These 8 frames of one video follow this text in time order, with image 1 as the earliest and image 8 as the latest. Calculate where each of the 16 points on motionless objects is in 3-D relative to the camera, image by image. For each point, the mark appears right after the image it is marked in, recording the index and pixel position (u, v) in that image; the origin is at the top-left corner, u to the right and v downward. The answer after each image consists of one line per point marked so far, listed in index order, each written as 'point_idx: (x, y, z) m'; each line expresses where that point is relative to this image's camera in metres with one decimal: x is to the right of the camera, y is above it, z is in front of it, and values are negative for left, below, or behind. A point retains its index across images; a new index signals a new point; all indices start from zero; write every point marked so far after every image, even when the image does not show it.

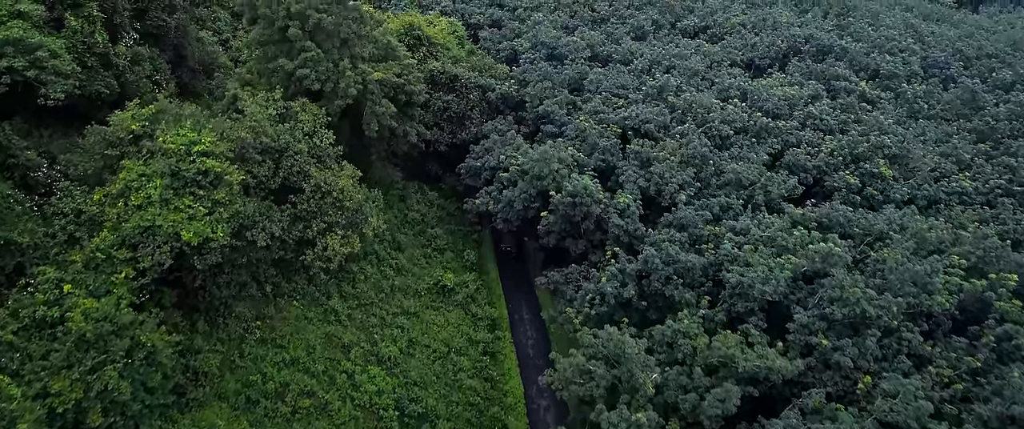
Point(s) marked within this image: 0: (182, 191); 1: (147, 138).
0: (-5.9, +0.4, +11.4) m
1: (-6.7, +1.4, +11.9) m
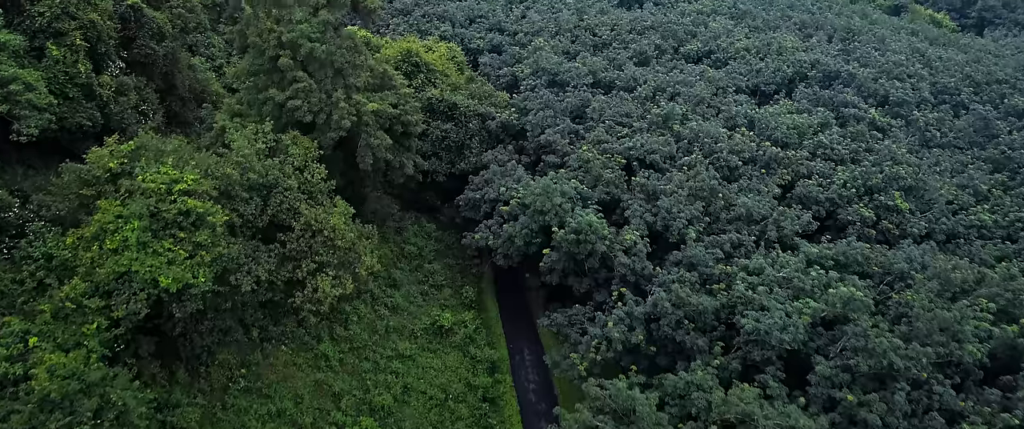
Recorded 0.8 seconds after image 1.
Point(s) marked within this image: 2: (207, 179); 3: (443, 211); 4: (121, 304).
0: (-5.8, -0.3, +10.7) m
1: (-6.7, +0.6, +11.2) m
2: (-5.6, +0.6, +11.8) m
3: (-2.1, +0.1, +19.7) m
4: (-6.1, -1.4, +10.1) m
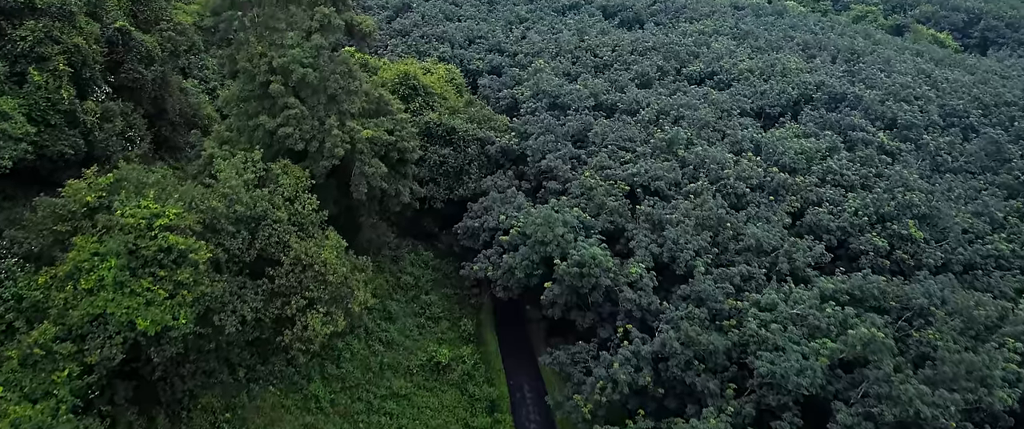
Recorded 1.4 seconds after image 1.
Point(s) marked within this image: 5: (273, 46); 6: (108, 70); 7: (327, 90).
0: (-5.8, -0.9, +10.1) m
1: (-6.7, +0.1, +10.6) m
2: (-5.6, 0.0, +11.2) m
3: (-2.1, -0.7, +19.1) m
4: (-6.1, -2.0, +9.4) m
5: (-5.0, +3.5, +13.5) m
6: (-9.5, +3.4, +15.2) m
7: (-3.9, +2.6, +13.6) m
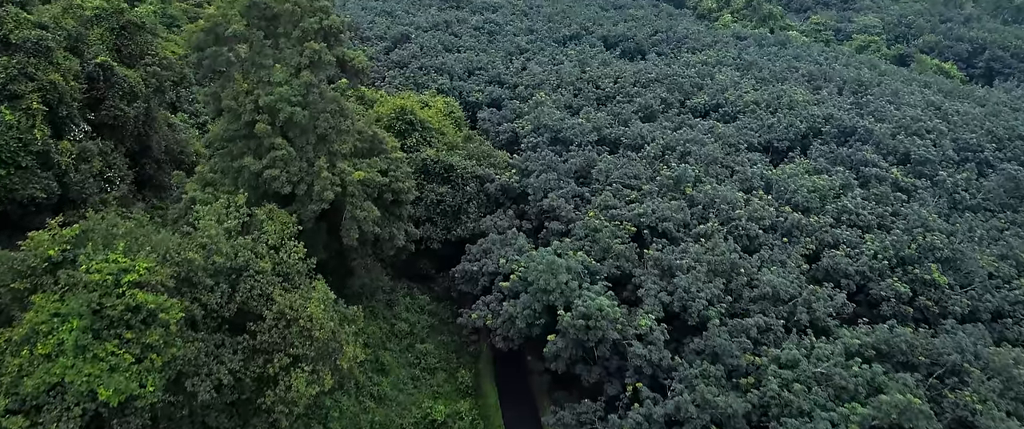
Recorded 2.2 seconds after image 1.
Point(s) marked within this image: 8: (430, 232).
0: (-5.8, -1.7, +9.2) m
1: (-6.7, -0.8, +9.7) m
2: (-5.5, -0.8, +10.3) m
3: (-2.1, -1.9, +18.2) m
4: (-6.1, -2.7, +8.5) m
5: (-5.0, +2.6, +12.8) m
6: (-9.5, +2.4, +14.4) m
7: (-3.9, +1.7, +12.9) m
8: (-2.2, -0.5, +17.5) m
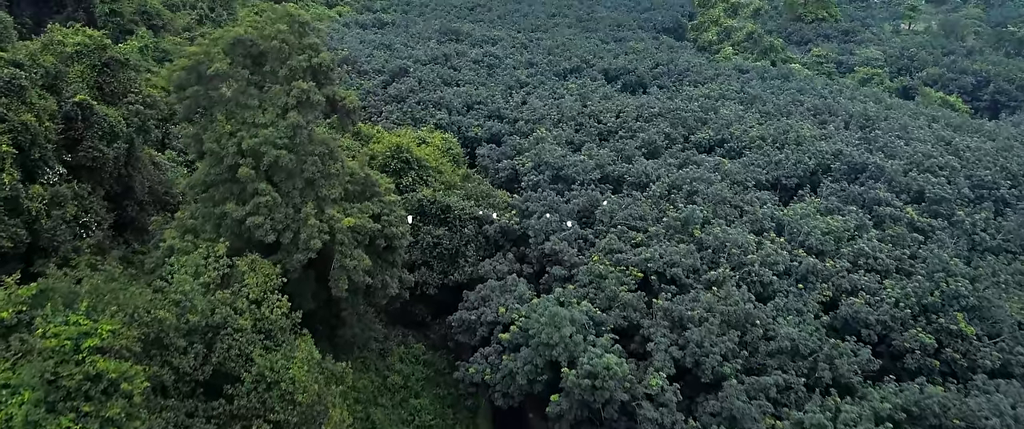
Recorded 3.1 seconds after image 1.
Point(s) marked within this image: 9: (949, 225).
0: (-5.8, -2.5, +8.3) m
1: (-6.7, -1.6, +8.9) m
2: (-5.5, -1.6, +9.4) m
3: (-2.1, -3.0, +17.3) m
4: (-6.1, -3.5, +7.5) m
5: (-5.0, +1.7, +12.0) m
6: (-9.5, +1.4, +13.7) m
7: (-3.9, +0.8, +12.1) m
8: (-2.2, -1.6, +16.6) m
9: (+13.2, -0.3, +19.6) m
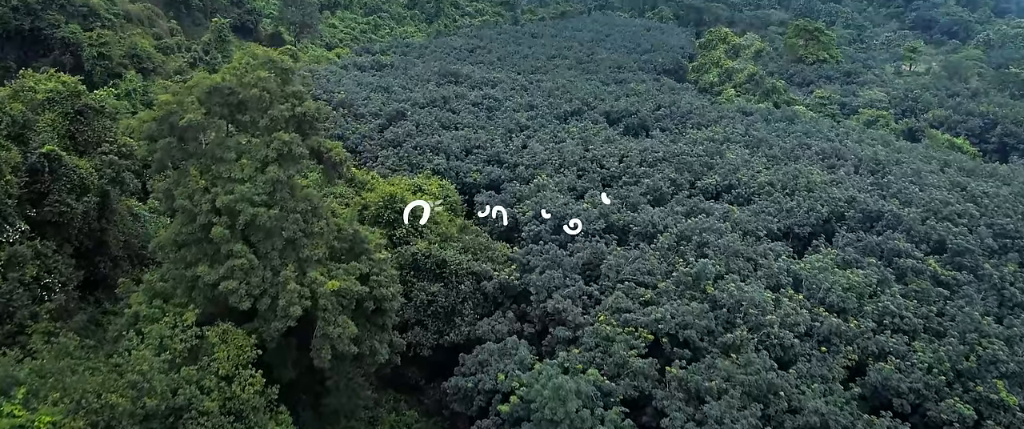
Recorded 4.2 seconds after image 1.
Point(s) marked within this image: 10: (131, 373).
0: (-5.8, -3.3, +7.1) m
1: (-6.7, -2.5, +7.7) m
2: (-5.5, -2.6, +8.2) m
3: (-2.1, -4.4, +16.0) m
4: (-6.1, -4.3, +6.2) m
5: (-5.0, +0.6, +11.1) m
6: (-9.5, +0.2, +12.7) m
7: (-3.9, -0.3, +11.1) m
8: (-2.2, -2.9, +15.5) m
9: (+13.2, -1.9, +18.5) m
10: (-5.4, -2.2, +9.1) m
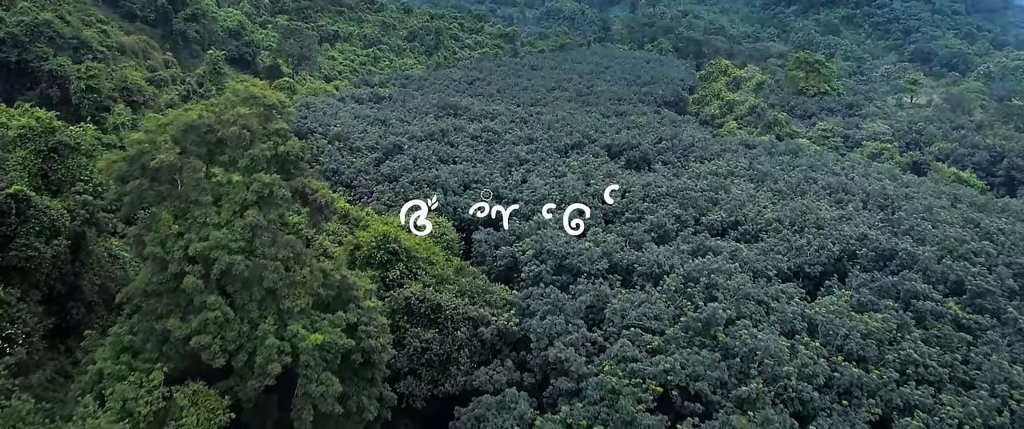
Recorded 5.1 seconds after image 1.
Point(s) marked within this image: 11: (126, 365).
0: (-5.8, -3.9, +6.1) m
1: (-6.7, -3.0, +6.7) m
2: (-5.6, -3.2, +7.3) m
3: (-2.2, -5.4, +15.0) m
4: (-6.1, -4.8, +5.2) m
5: (-5.0, -0.2, +10.3) m
6: (-9.5, -0.6, +11.8) m
7: (-3.9, -1.1, +10.2) m
8: (-2.2, -3.9, +14.5) m
9: (+13.2, -3.0, +17.6) m
10: (-5.4, -2.9, +8.1) m
11: (-6.0, -2.3, +10.0) m
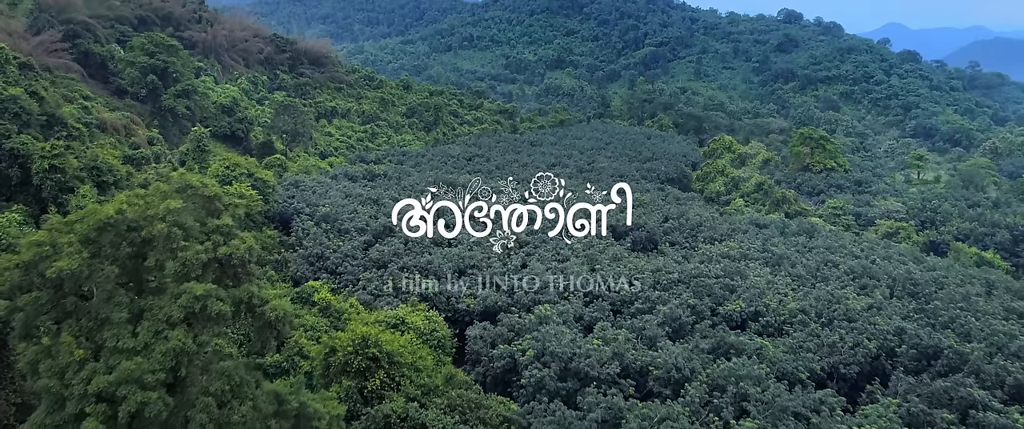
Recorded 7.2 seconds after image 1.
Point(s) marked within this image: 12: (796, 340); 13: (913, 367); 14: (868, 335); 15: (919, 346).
0: (-5.9, -4.9, +3.6) m
1: (-6.7, -4.2, +4.3) m
2: (-5.6, -4.3, +4.9) m
3: (-2.2, -7.4, +12.2) m
4: (-6.1, -5.7, +2.6) m
5: (-5.1, -1.7, +8.1) m
6: (-9.5, -2.3, +9.7) m
7: (-4.0, -2.6, +8.0) m
8: (-2.3, -5.9, +11.9) m
9: (+13.2, -5.3, +15.1) m
10: (-5.4, -4.1, +5.7) m
11: (-6.1, -3.8, +7.6) m
12: (+8.6, -3.8, +19.3) m
13: (+11.6, -4.4, +18.6) m
14: (+10.8, -3.7, +19.4) m
15: (+12.1, -3.9, +19.0) m
